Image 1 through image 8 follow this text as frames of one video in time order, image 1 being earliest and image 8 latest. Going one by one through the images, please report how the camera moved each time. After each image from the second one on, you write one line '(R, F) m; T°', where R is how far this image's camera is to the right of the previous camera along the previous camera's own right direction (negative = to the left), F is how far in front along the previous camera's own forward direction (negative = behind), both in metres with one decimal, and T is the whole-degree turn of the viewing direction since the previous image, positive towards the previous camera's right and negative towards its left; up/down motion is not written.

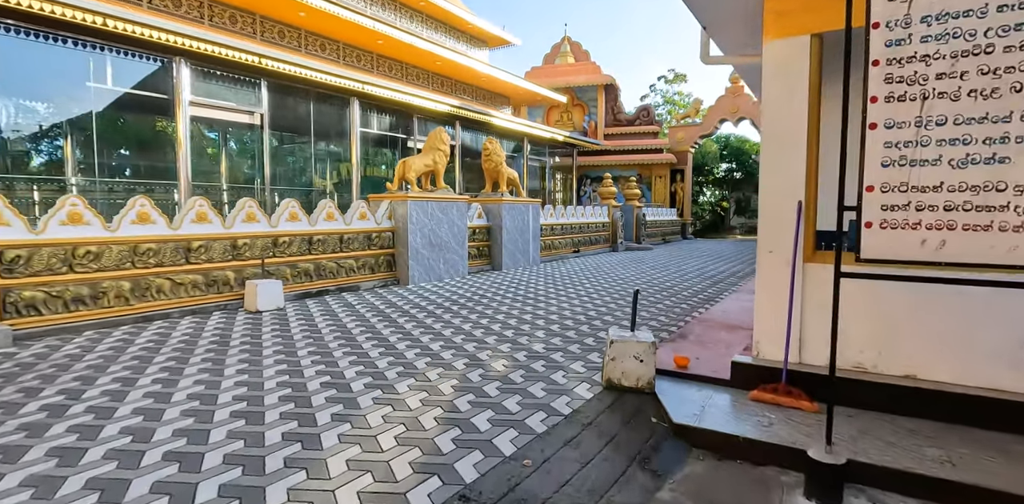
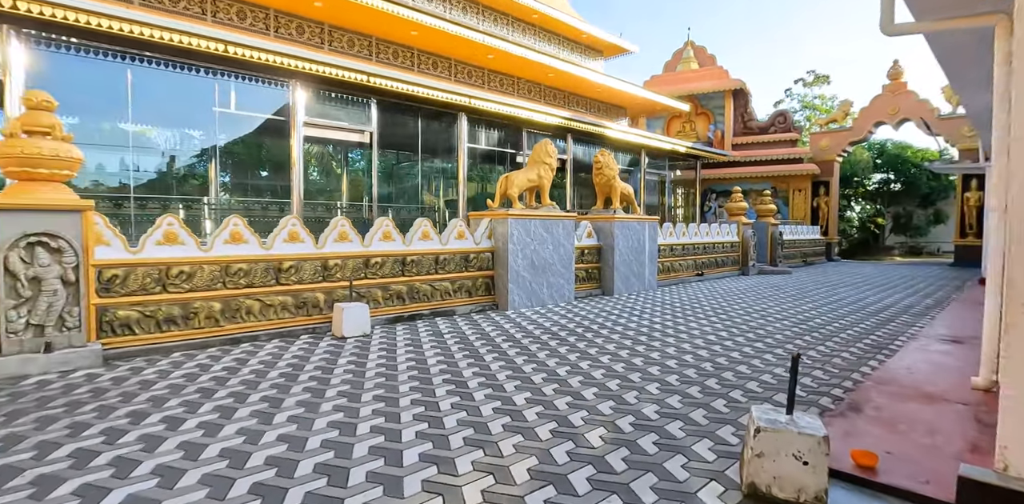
(+0.1, +0.8) m; -13°
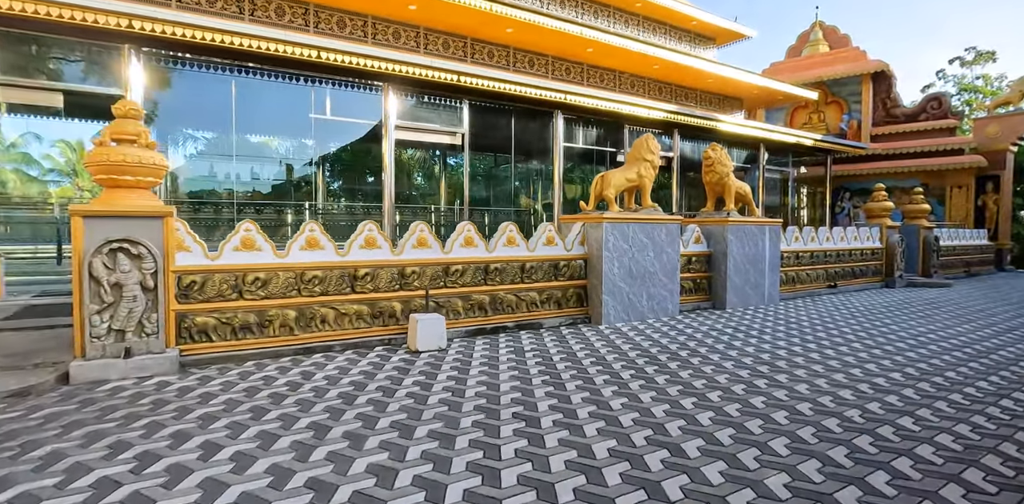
(+0.1, +0.6) m; -12°
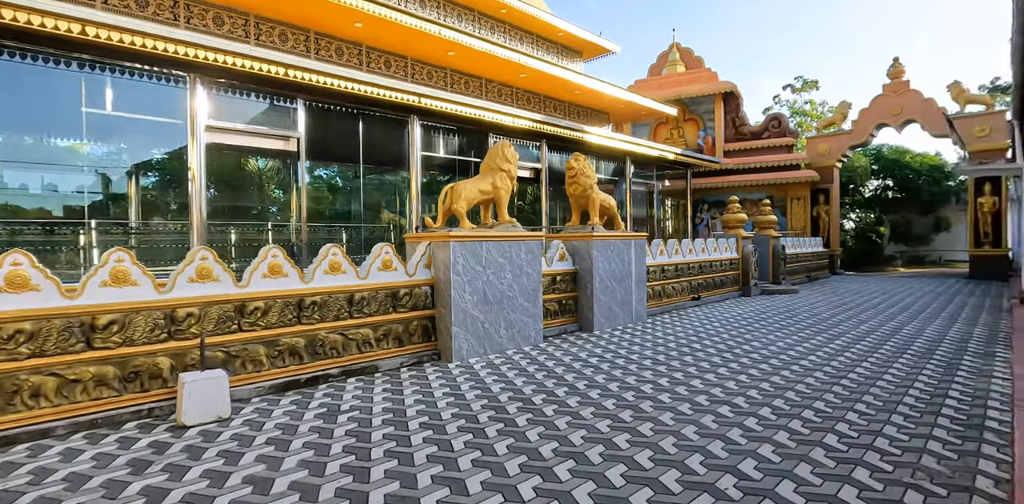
(+0.5, +0.8) m; +12°
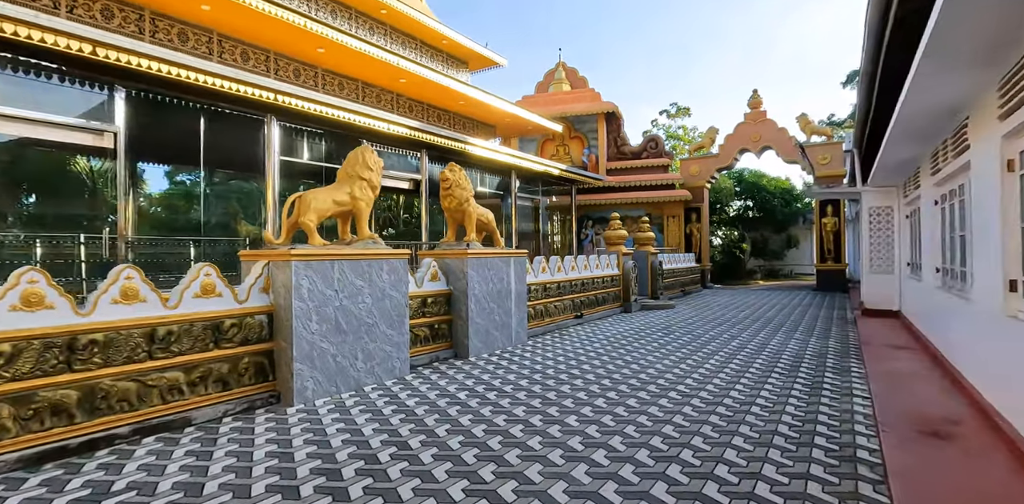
(+0.3, +0.5) m; +12°
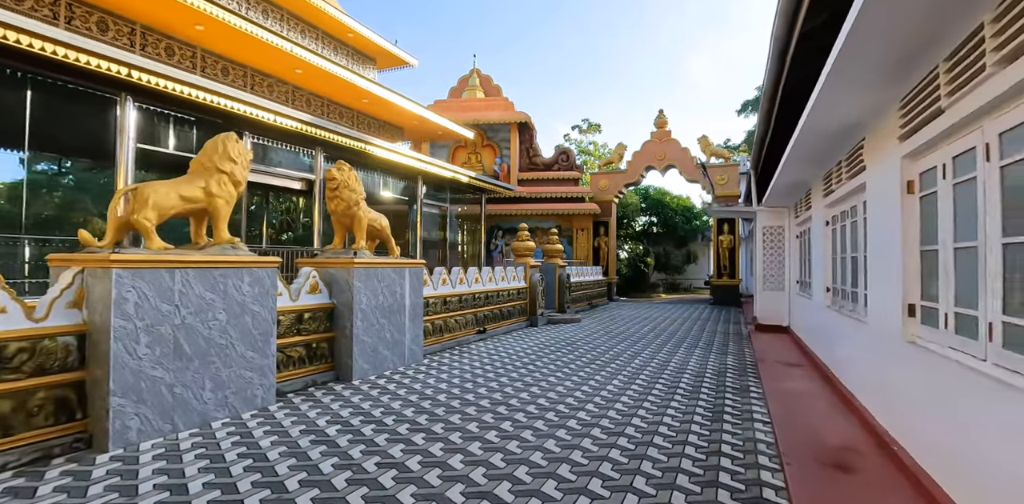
(+0.2, +0.4) m; +10°
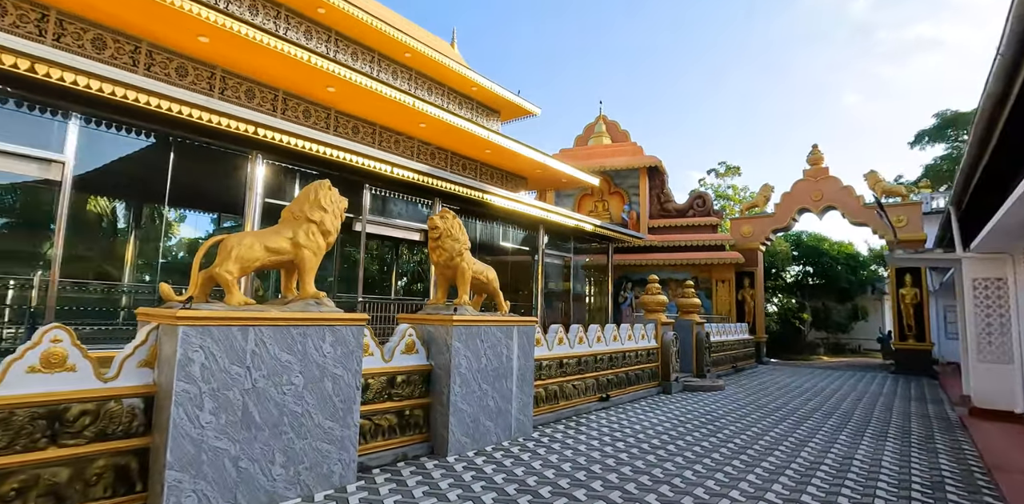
(+0.1, +0.7) m; -15°
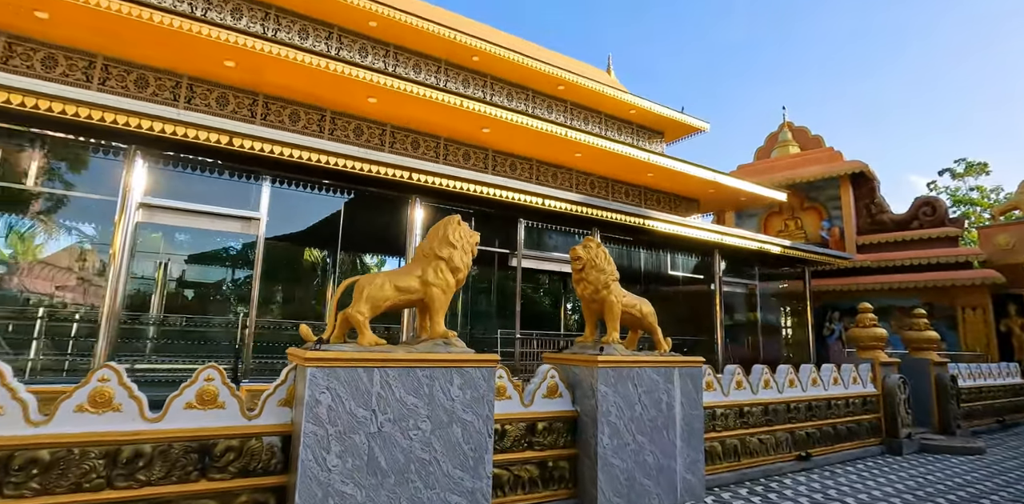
(+0.2, +0.4) m; -20°
